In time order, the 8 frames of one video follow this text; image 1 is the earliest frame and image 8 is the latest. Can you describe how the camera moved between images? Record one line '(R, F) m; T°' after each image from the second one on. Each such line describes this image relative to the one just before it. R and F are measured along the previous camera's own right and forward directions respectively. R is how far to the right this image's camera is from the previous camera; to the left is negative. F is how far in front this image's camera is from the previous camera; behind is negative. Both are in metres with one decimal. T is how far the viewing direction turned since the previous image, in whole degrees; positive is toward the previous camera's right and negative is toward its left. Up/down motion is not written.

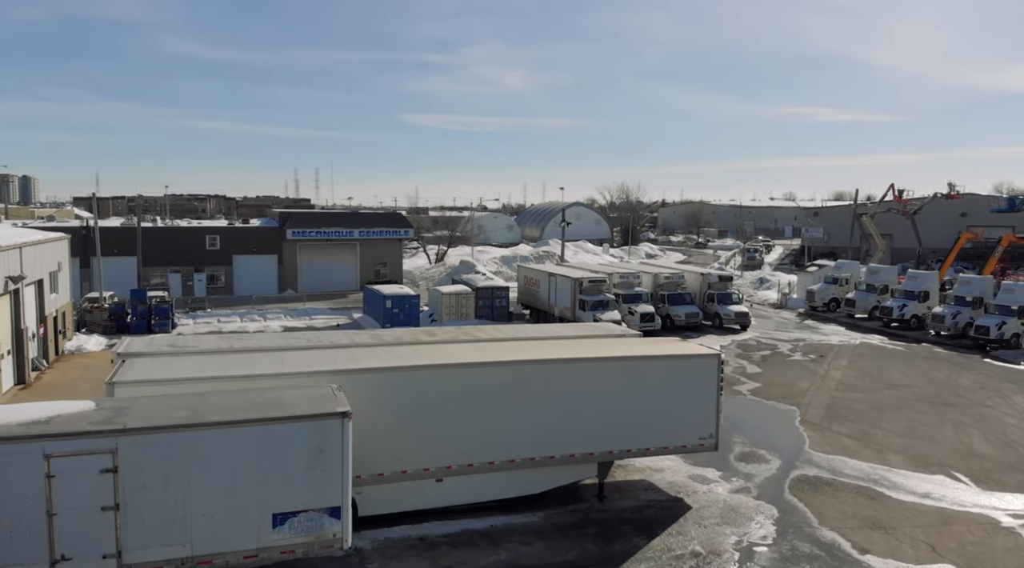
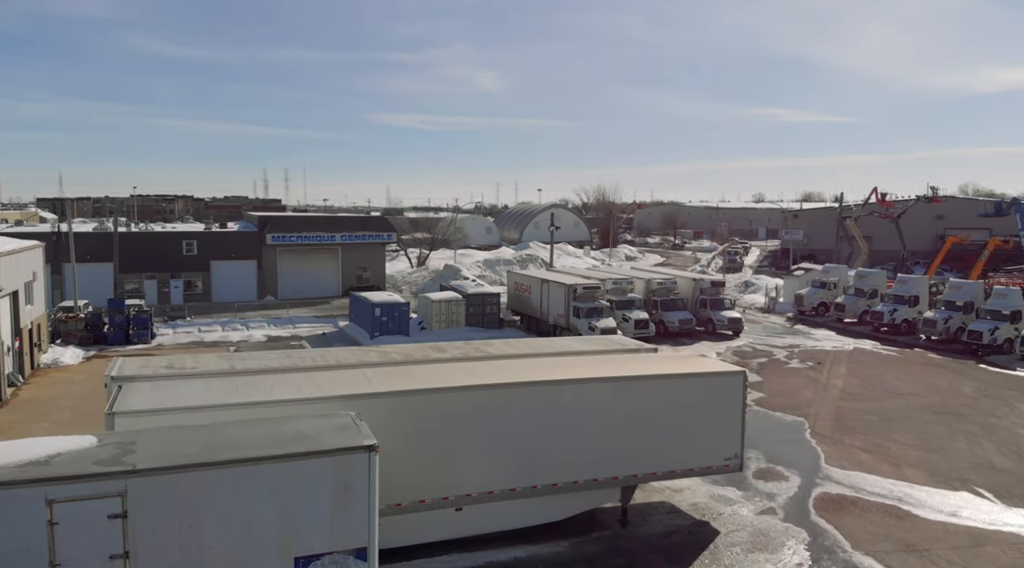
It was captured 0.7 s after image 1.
(-0.8, +0.6) m; +2°
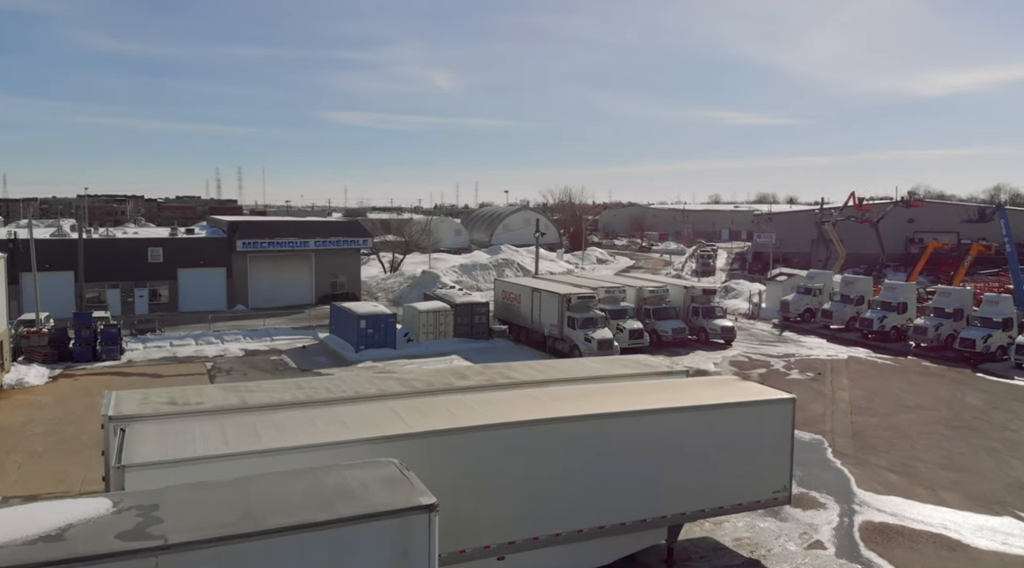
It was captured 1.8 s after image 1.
(-1.2, +1.0) m; +3°
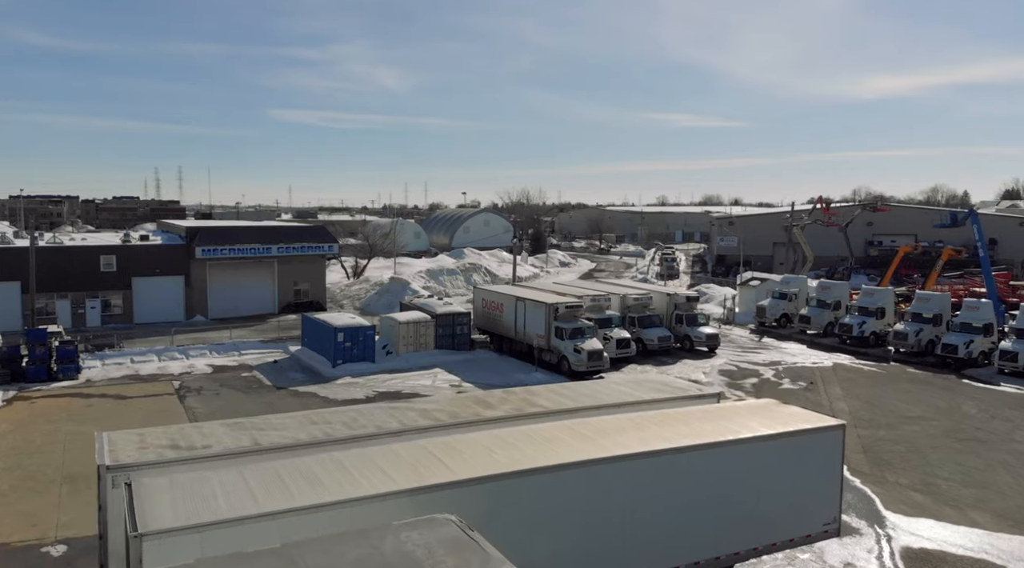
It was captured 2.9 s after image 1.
(-1.3, +1.0) m; +4°
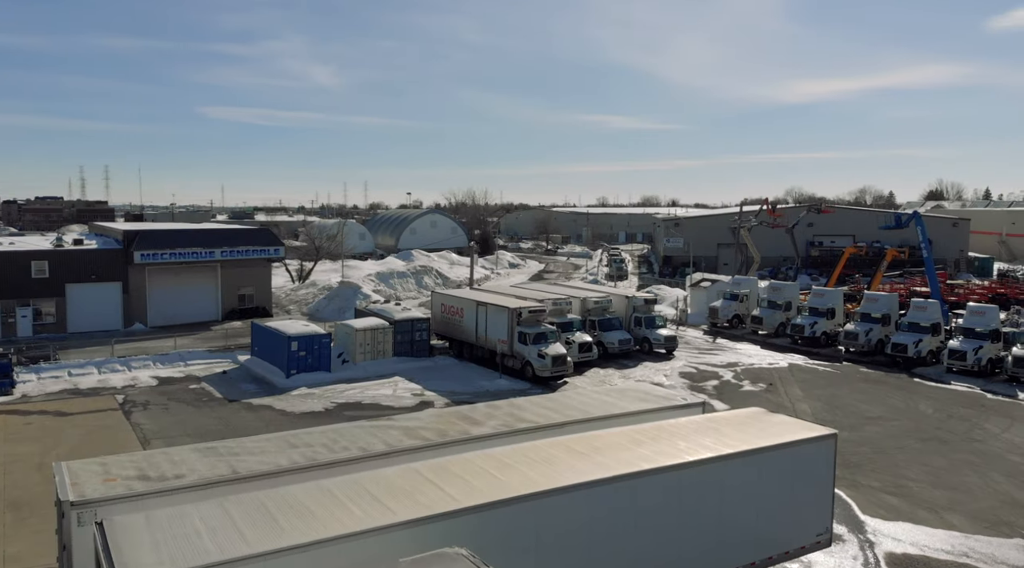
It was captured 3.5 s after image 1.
(-0.7, +0.5) m; +4°
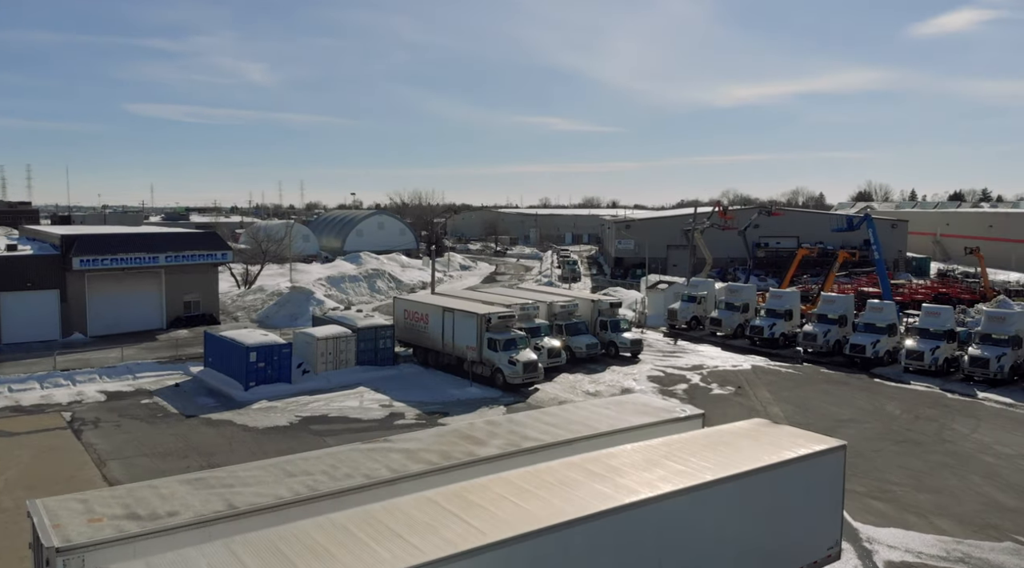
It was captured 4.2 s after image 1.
(-0.9, +0.6) m; +4°
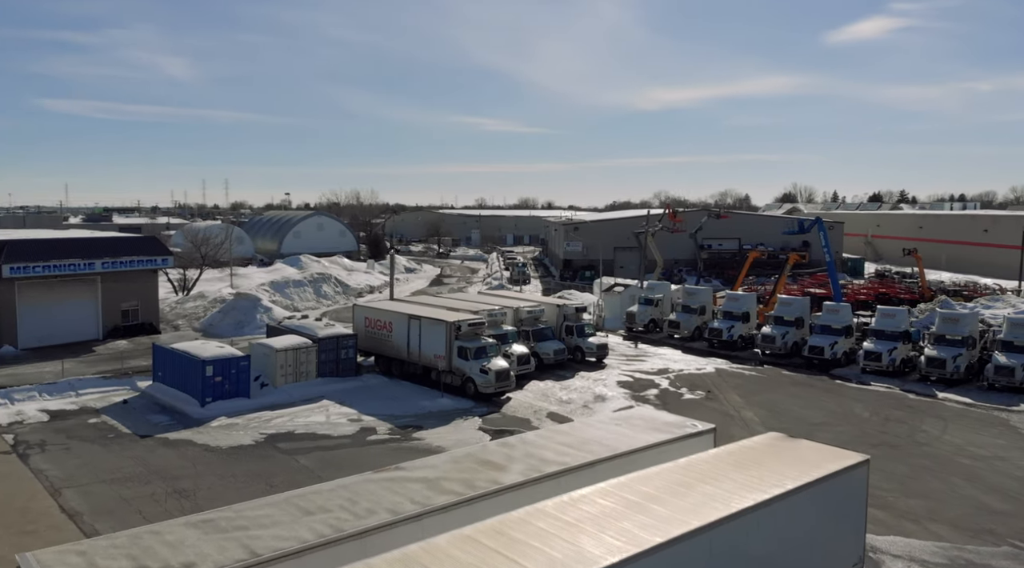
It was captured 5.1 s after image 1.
(-1.2, +0.6) m; +5°
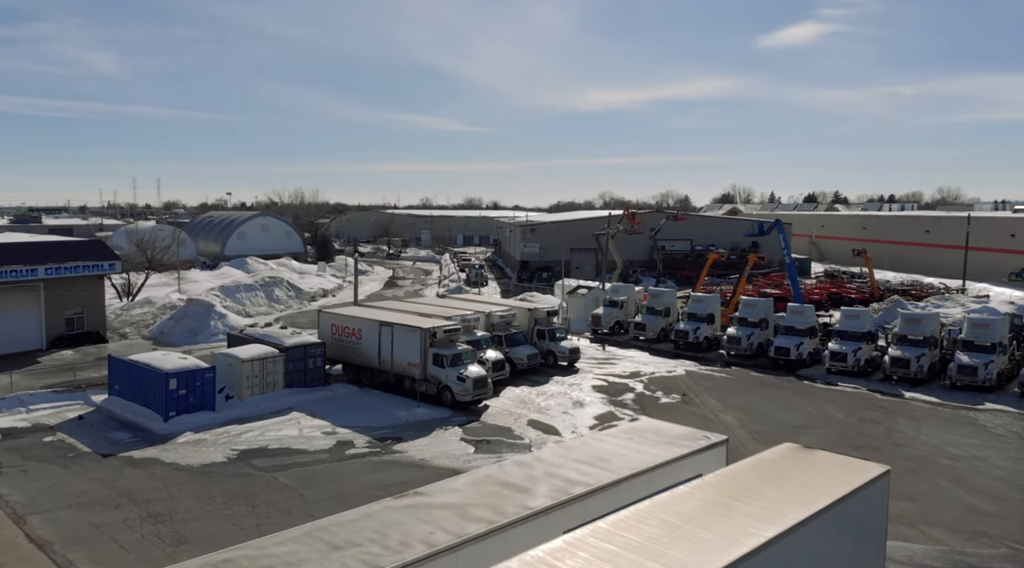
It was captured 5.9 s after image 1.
(-1.1, +0.5) m; +4°
